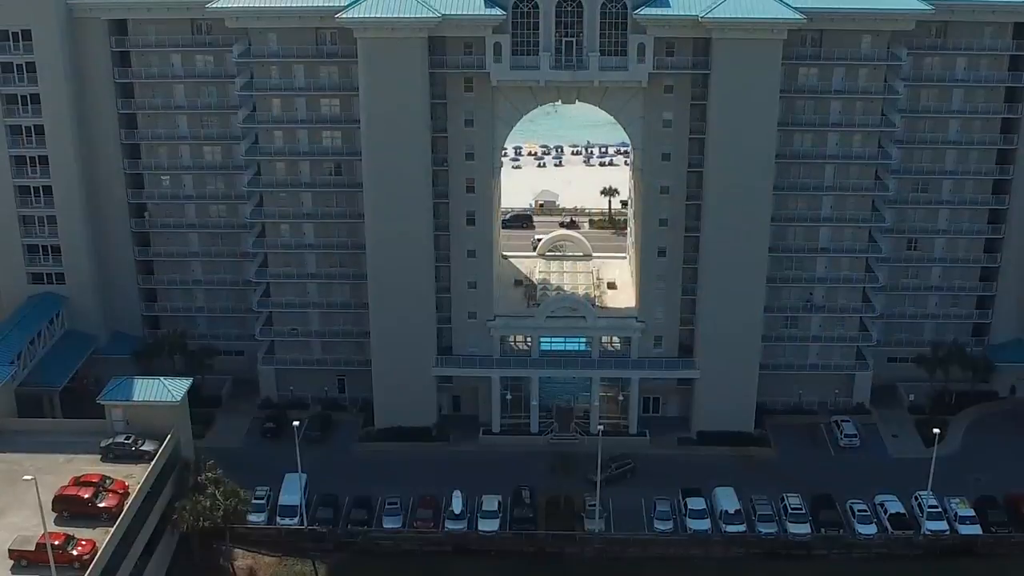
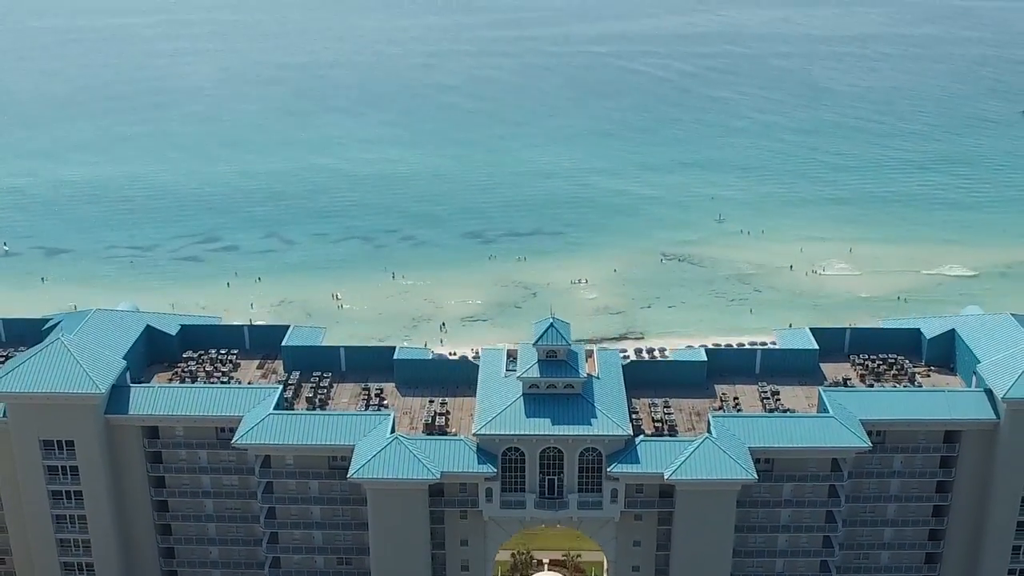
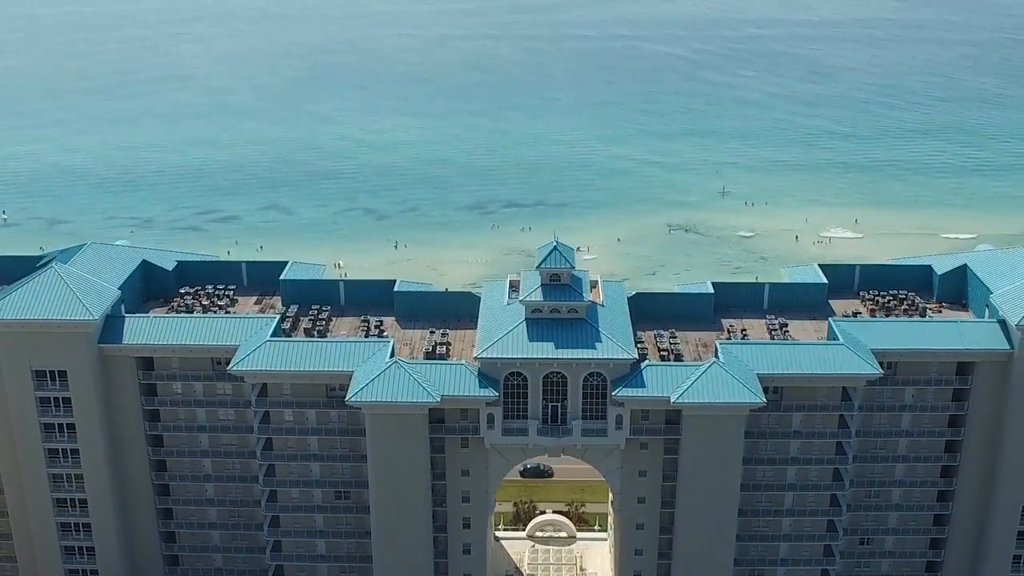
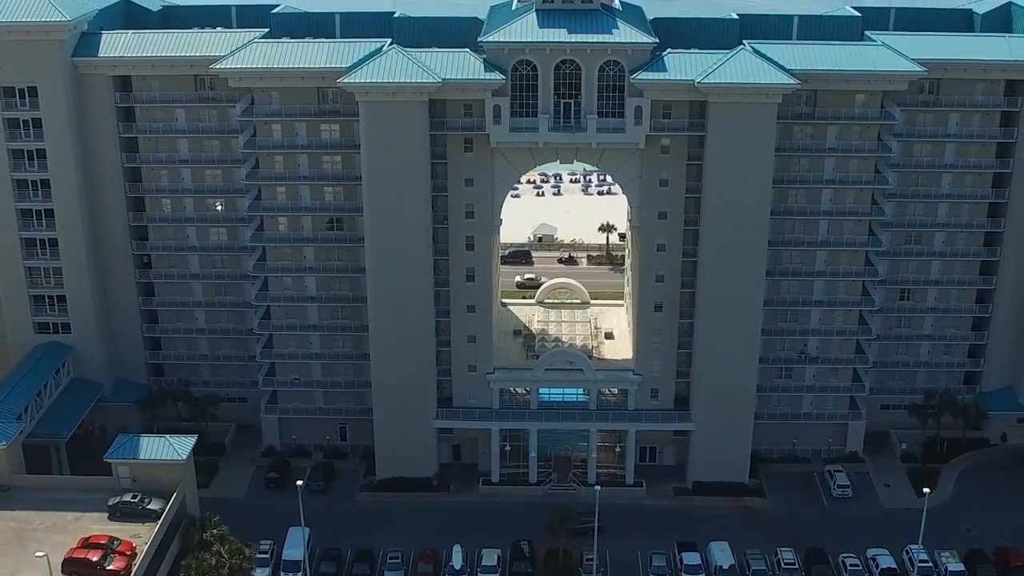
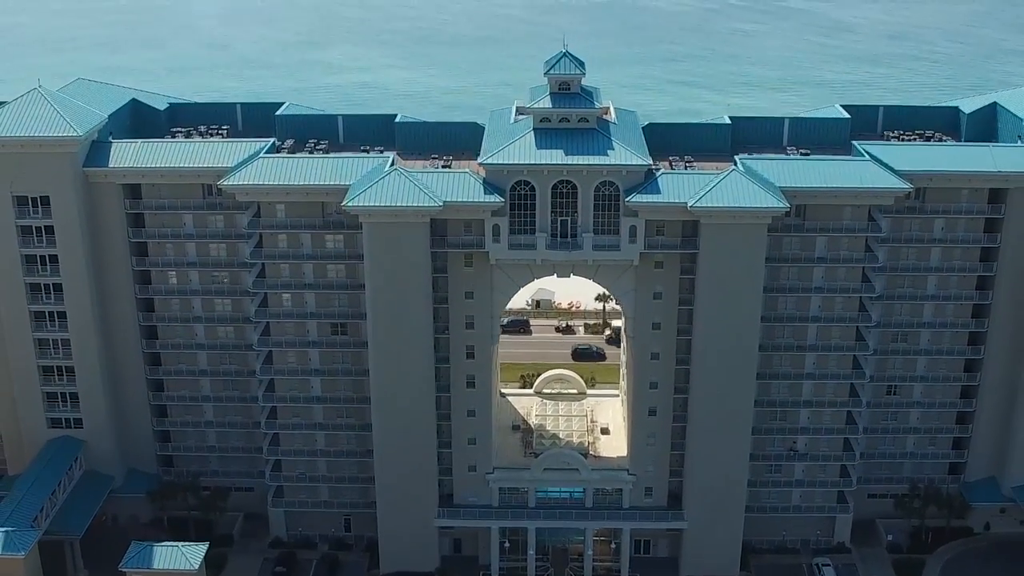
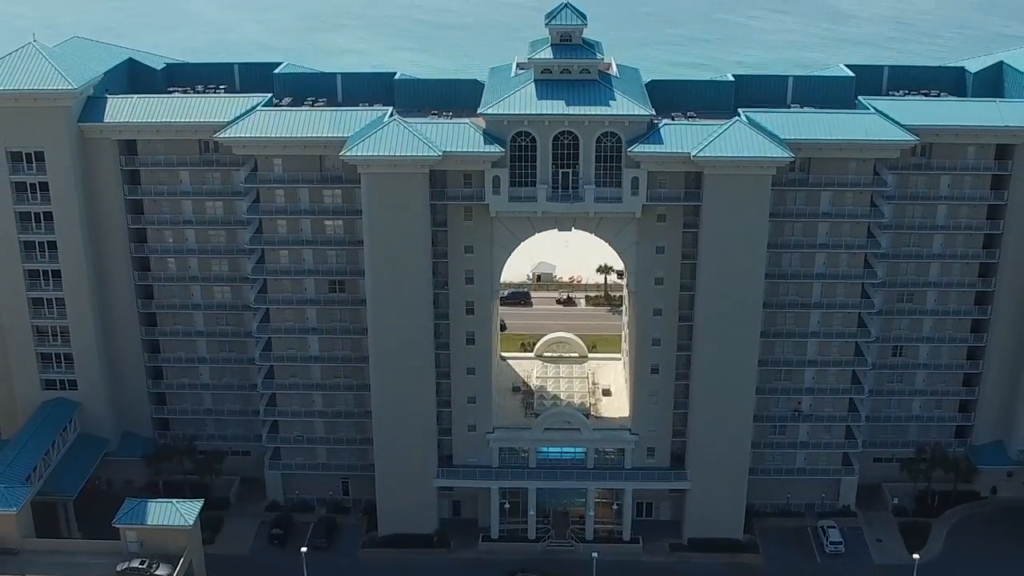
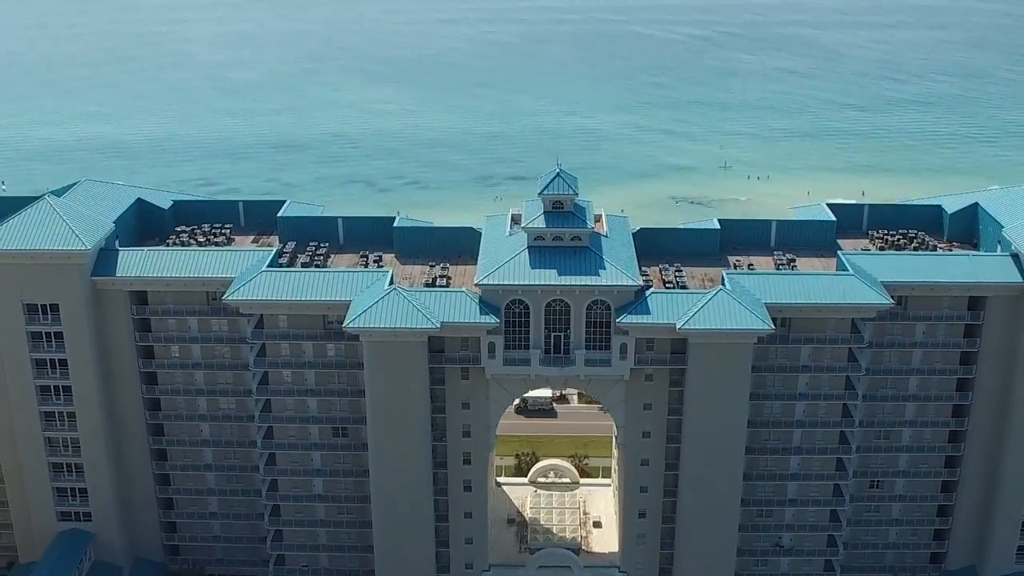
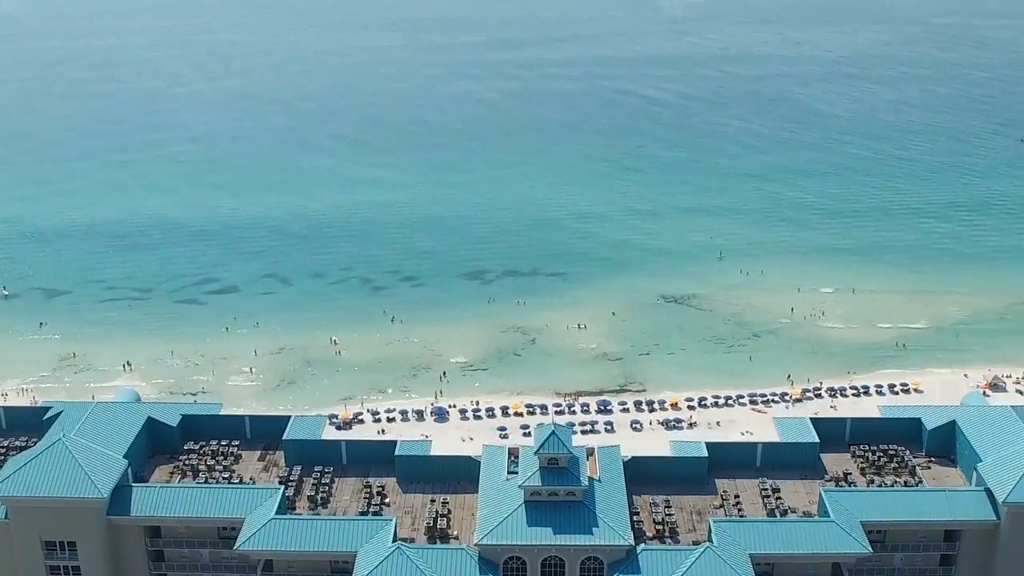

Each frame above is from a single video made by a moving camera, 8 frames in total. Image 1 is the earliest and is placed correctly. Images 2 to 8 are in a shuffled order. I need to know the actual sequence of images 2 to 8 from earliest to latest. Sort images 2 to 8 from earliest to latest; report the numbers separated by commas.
4, 6, 5, 7, 3, 2, 8
